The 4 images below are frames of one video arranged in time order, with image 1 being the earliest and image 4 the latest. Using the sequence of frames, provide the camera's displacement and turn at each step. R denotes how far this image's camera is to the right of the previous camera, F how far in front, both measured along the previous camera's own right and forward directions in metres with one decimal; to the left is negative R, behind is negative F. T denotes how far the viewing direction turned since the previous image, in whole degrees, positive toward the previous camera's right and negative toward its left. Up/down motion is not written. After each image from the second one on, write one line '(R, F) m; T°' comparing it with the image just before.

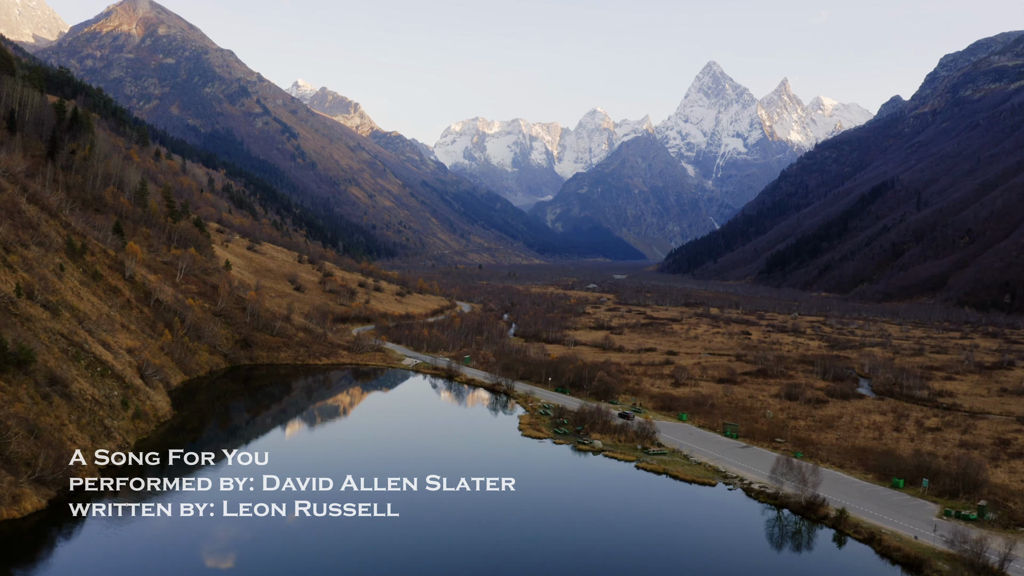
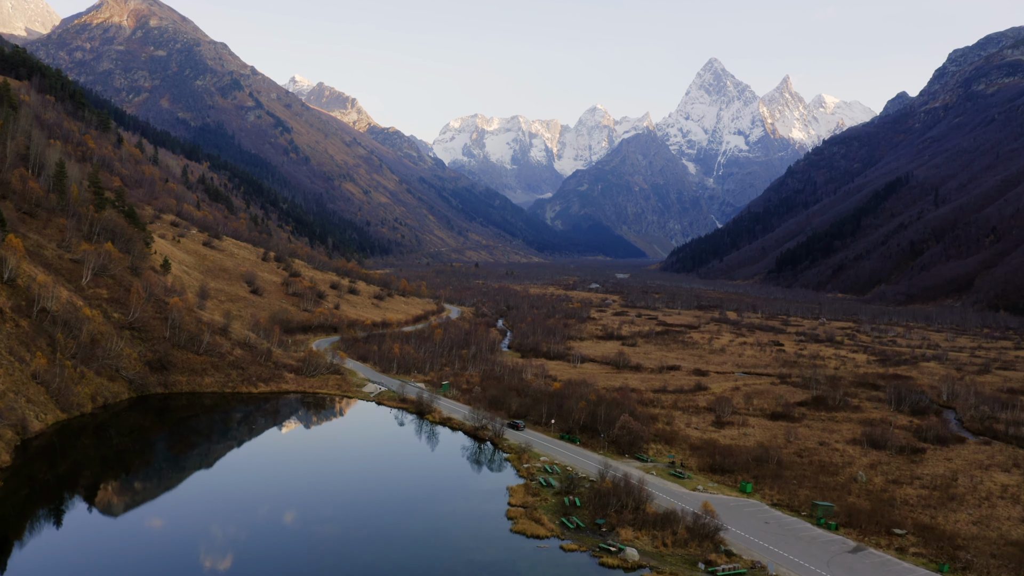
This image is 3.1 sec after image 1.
(+0.8, +18.6) m; 0°
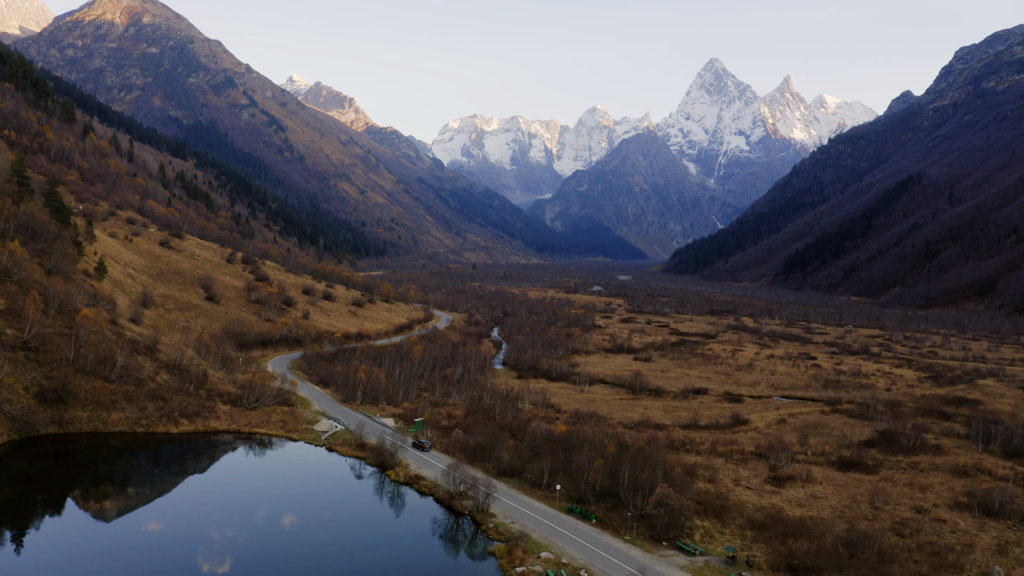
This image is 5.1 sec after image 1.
(+0.6, +14.1) m; 0°
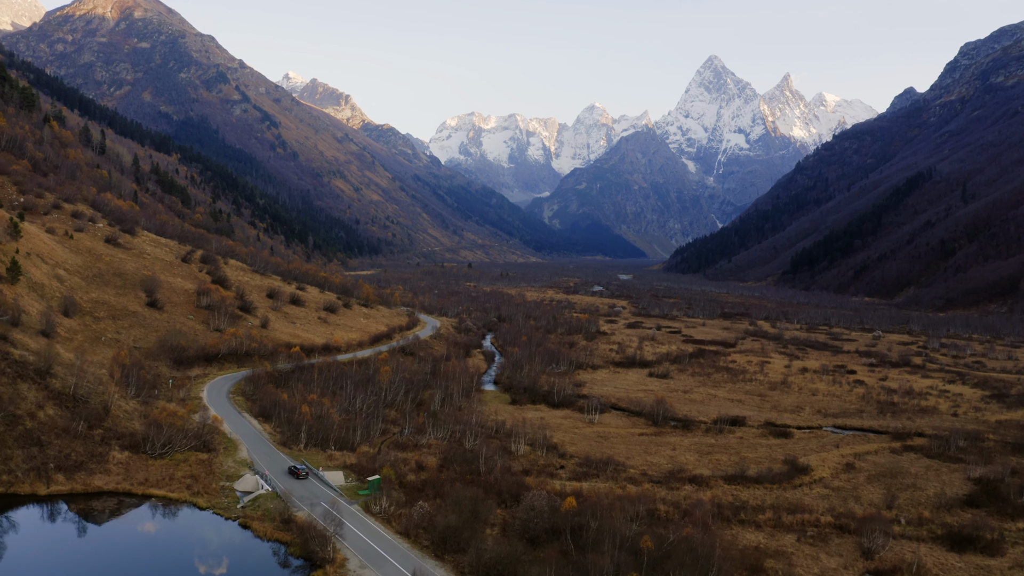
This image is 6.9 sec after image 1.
(+0.6, +13.4) m; 0°
